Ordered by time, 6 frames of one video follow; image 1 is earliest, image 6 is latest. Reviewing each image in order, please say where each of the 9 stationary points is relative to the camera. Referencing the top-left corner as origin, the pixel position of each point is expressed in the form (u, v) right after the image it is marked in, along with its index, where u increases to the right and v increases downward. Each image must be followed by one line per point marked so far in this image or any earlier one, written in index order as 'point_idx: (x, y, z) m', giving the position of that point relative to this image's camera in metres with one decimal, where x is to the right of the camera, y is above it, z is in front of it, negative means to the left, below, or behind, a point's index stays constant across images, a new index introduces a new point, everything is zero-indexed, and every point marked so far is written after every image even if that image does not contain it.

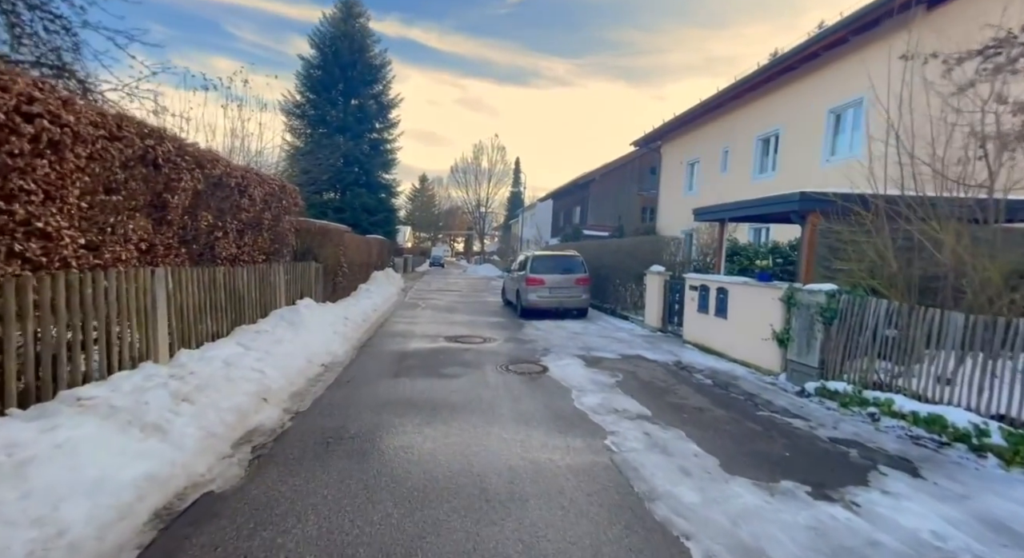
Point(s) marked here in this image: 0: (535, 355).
0: (+0.4, -1.3, +8.2) m
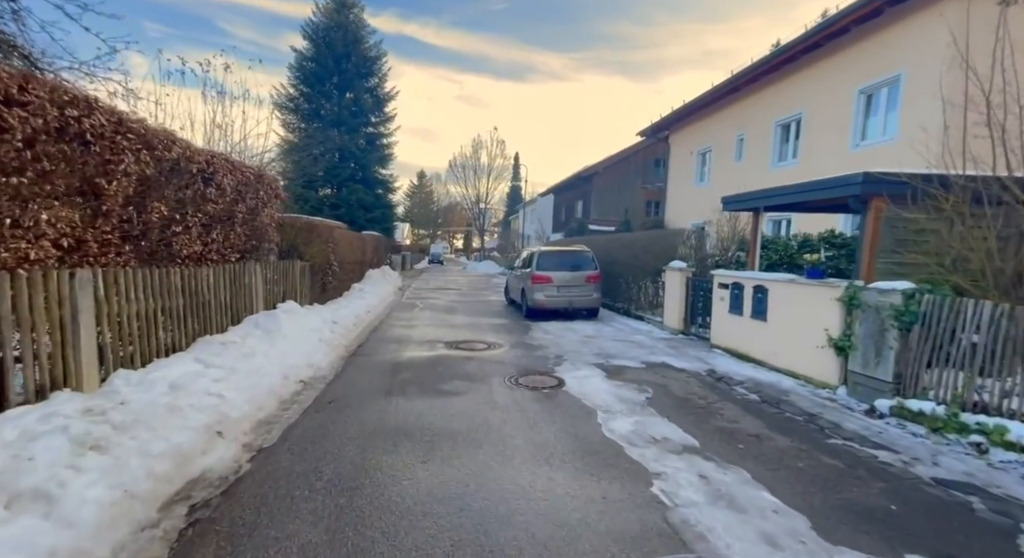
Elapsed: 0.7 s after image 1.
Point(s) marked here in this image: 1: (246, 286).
0: (+0.5, -1.2, +7.2) m
1: (-3.9, -0.1, +7.3) m
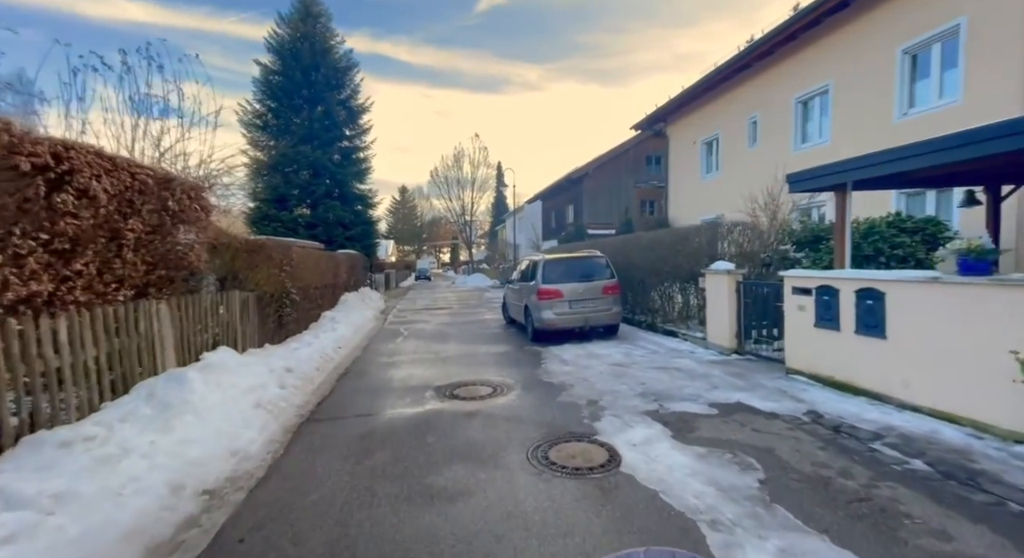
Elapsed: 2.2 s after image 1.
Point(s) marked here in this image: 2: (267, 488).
0: (+0.7, -1.4, +5.1) m
1: (-3.8, -0.6, +5.1) m
2: (-1.9, -1.6, +4.0) m
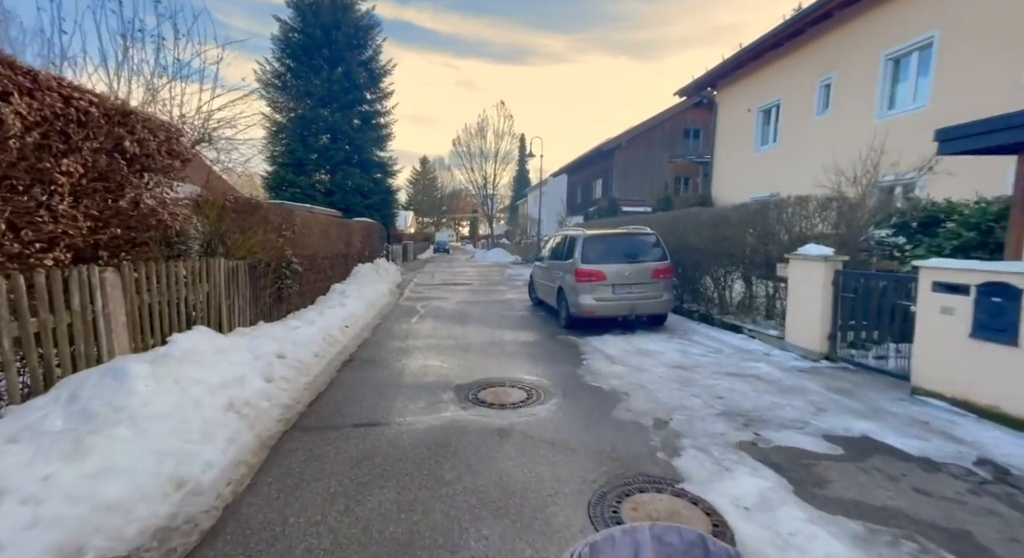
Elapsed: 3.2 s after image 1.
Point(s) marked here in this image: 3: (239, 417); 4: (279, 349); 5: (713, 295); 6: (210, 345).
0: (+1.0, -1.3, +3.7) m
1: (-3.4, -0.3, +3.8) m
2: (-1.6, -1.4, +2.7) m
3: (-2.4, -1.2, +4.4) m
4: (-3.0, -0.9, +6.5) m
5: (+3.6, -0.3, +9.1) m
6: (-3.3, -0.7, +5.6) m
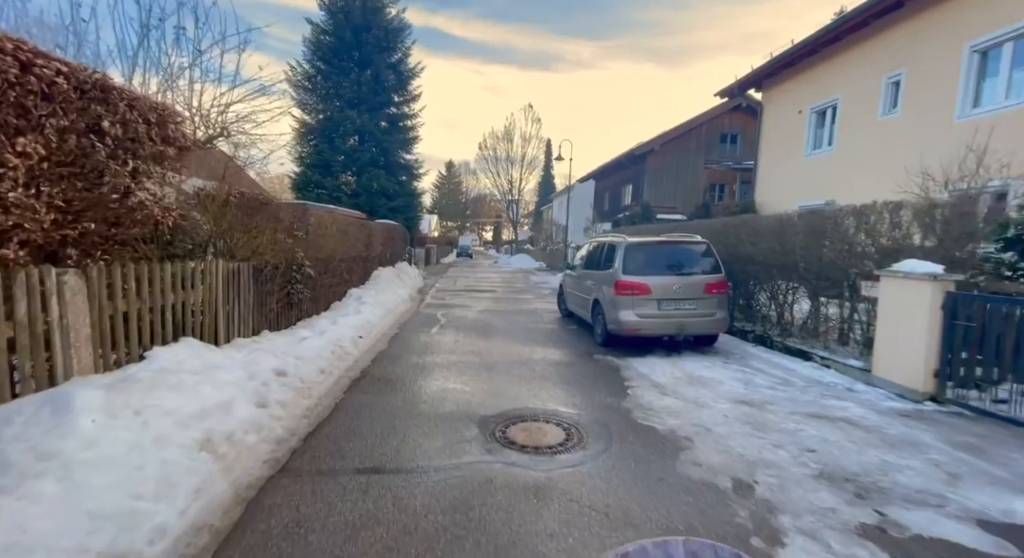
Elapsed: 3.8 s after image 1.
0: (+1.3, -1.4, +2.8) m
1: (-3.1, -0.3, +3.0) m
2: (-1.4, -1.5, +1.8) m
3: (-2.1, -1.3, +3.6) m
4: (-2.6, -0.9, +5.7) m
5: (+4.1, -0.6, +8.0) m
6: (-3.0, -0.8, +4.8) m
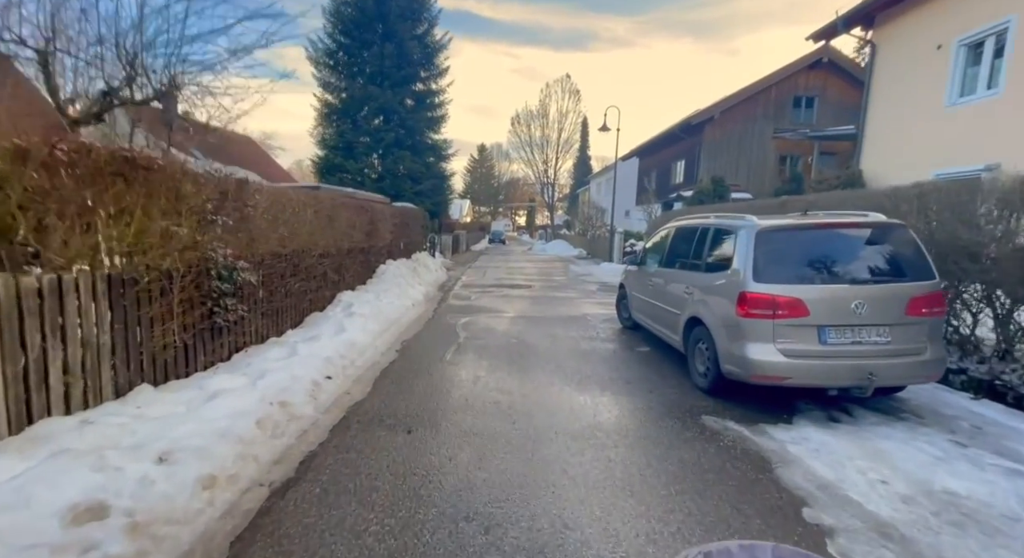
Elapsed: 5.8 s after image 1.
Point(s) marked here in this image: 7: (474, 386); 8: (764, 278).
0: (+1.4, -1.7, -0.4) m
1: (-2.9, -0.6, +0.1) m
2: (-1.3, -1.8, -1.1) m
3: (-1.9, -1.5, +0.6) m
4: (-2.2, -1.1, +2.7) m
5: (+4.6, -0.6, +4.6) m
6: (-2.7, -1.0, +1.9) m
7: (-0.4, -1.2, +5.6) m
8: (+2.4, 0.0, +4.6) m
